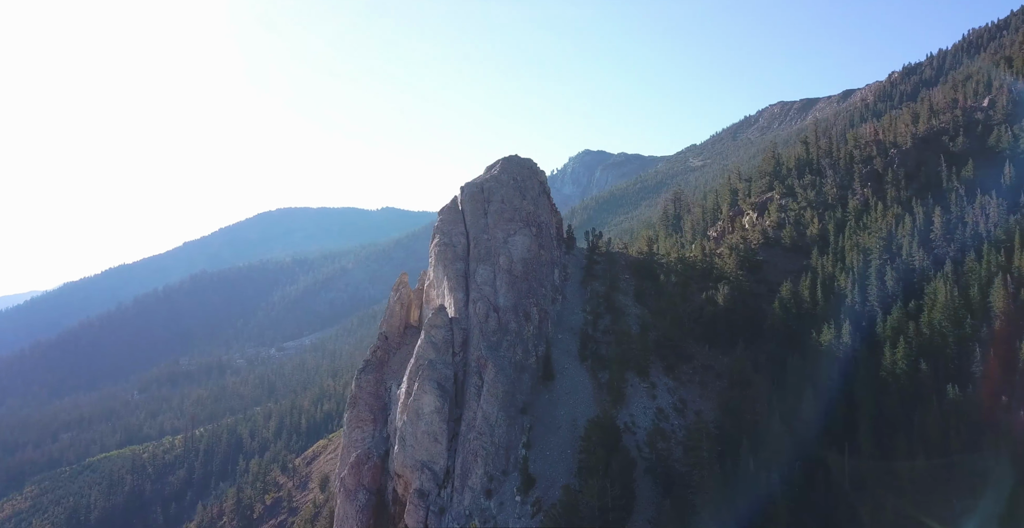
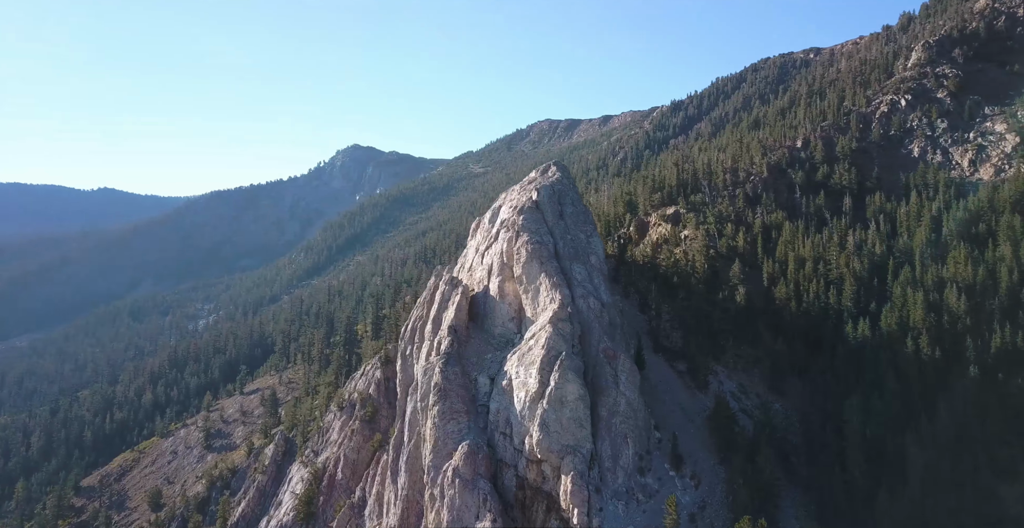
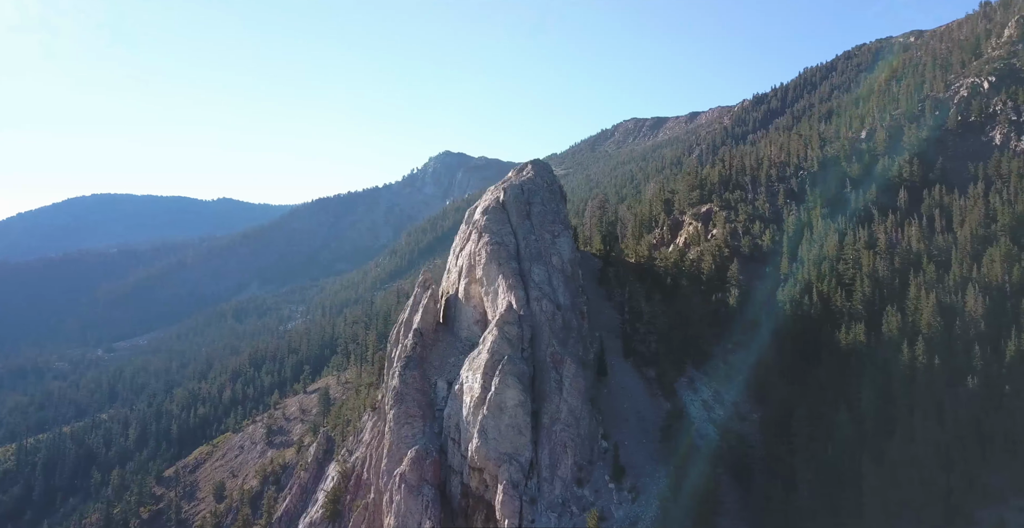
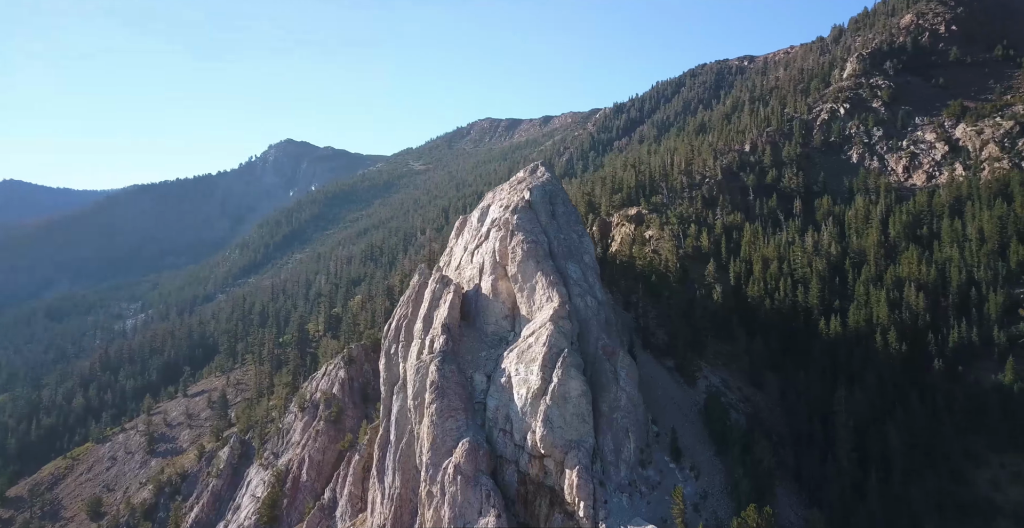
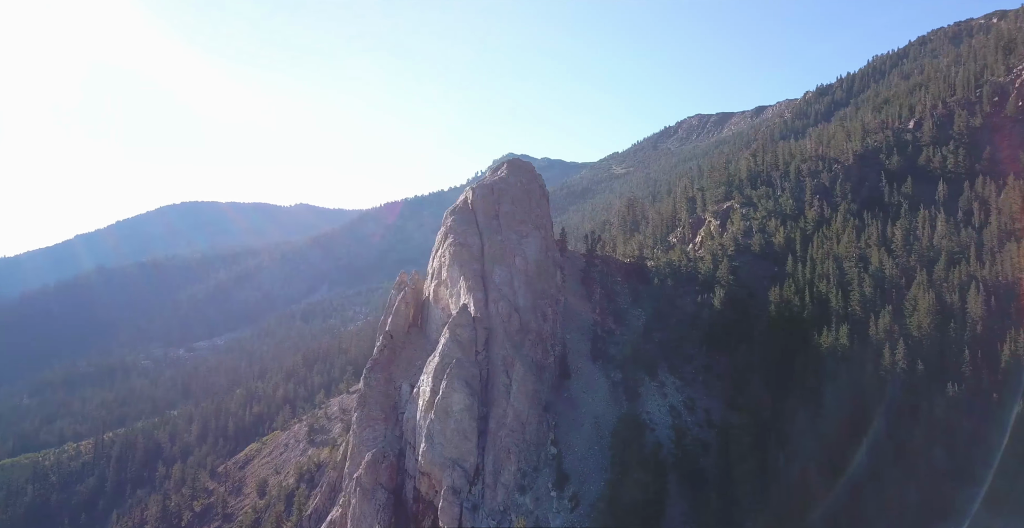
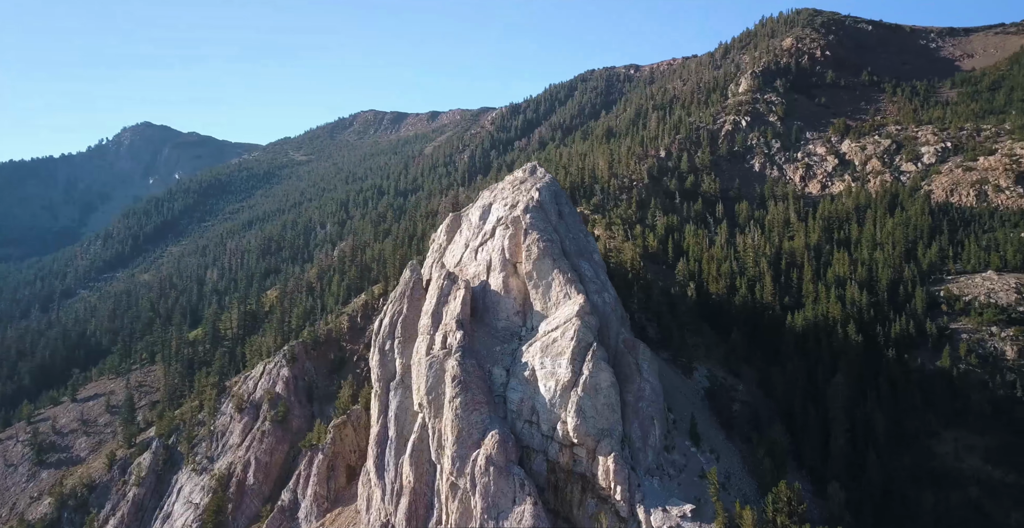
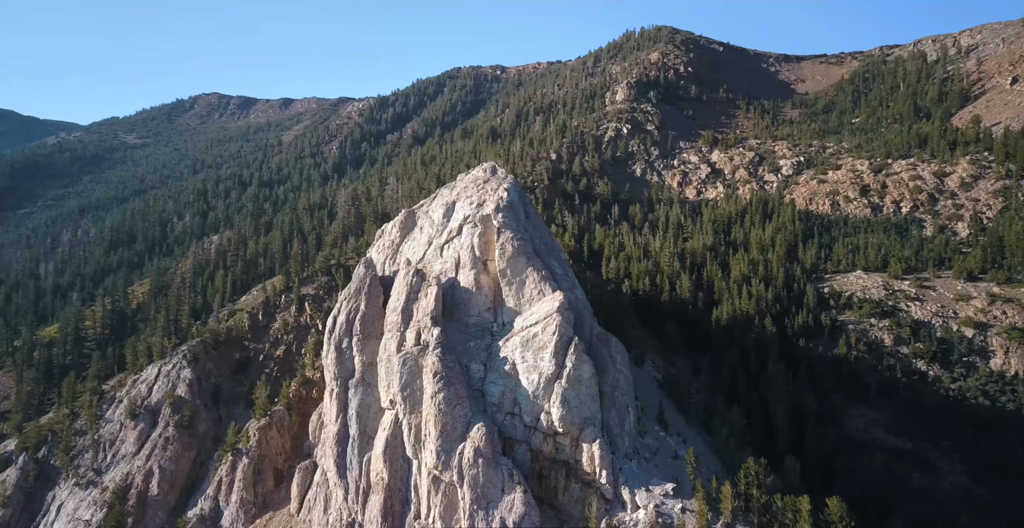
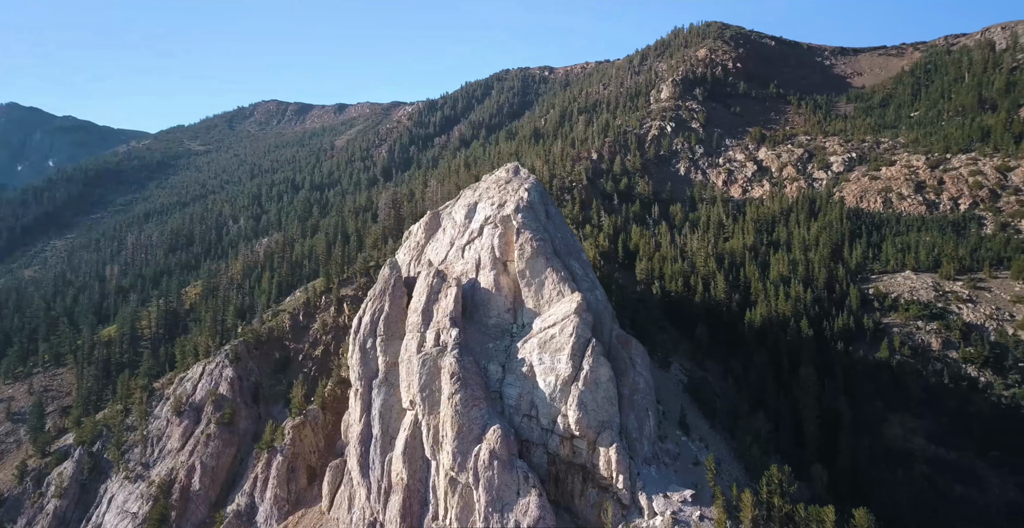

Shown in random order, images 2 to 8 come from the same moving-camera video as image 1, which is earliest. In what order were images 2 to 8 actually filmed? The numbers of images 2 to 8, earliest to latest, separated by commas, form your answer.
5, 3, 2, 4, 6, 8, 7
